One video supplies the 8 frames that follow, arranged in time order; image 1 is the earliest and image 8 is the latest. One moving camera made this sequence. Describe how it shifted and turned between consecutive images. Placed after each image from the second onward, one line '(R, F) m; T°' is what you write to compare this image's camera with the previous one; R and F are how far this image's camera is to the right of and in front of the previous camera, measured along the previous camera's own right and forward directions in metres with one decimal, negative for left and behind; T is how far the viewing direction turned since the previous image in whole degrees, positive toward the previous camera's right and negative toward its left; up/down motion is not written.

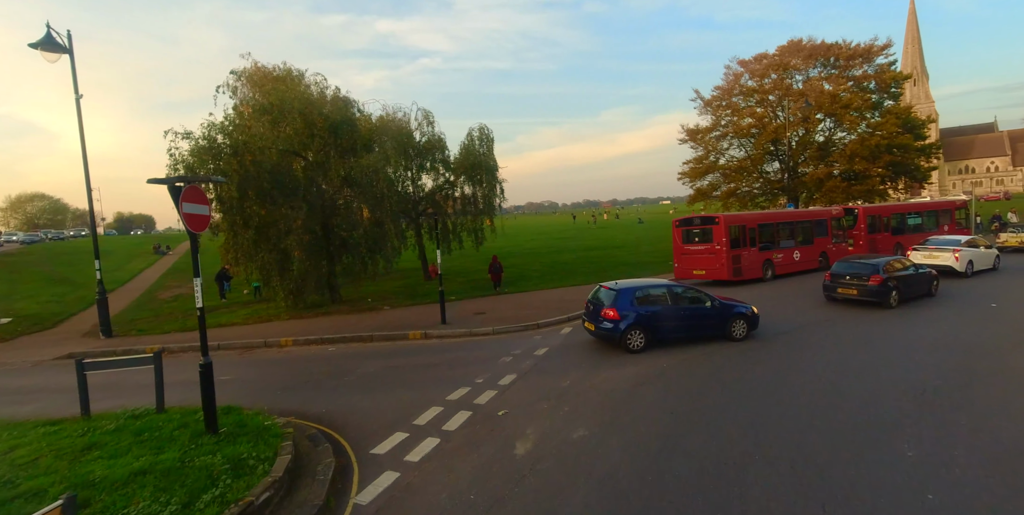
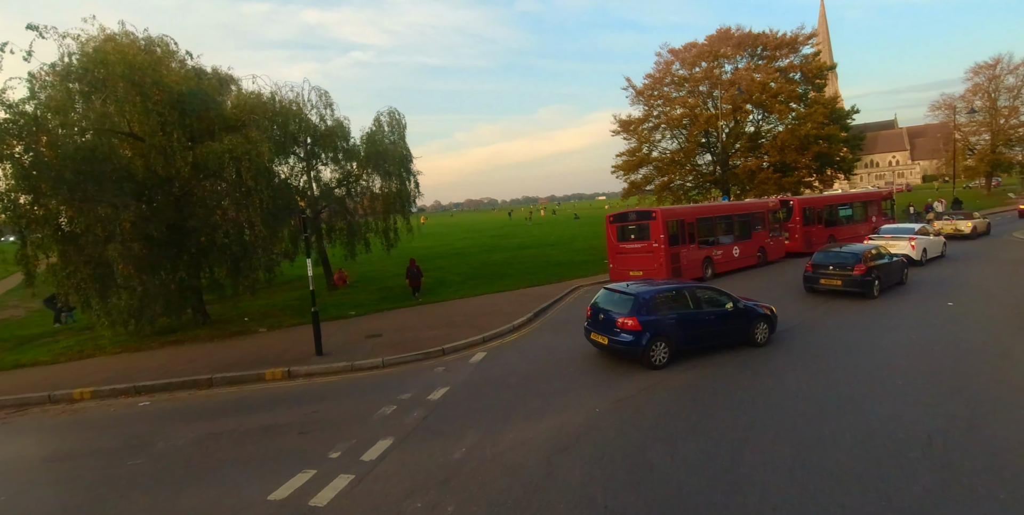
(+0.9, +2.7) m; +7°
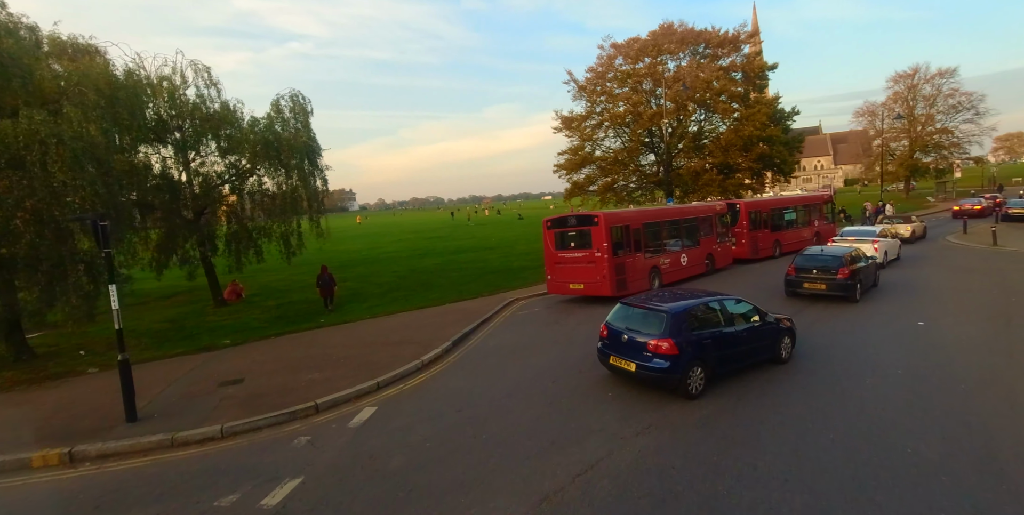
(+0.7, +2.5) m; +6°
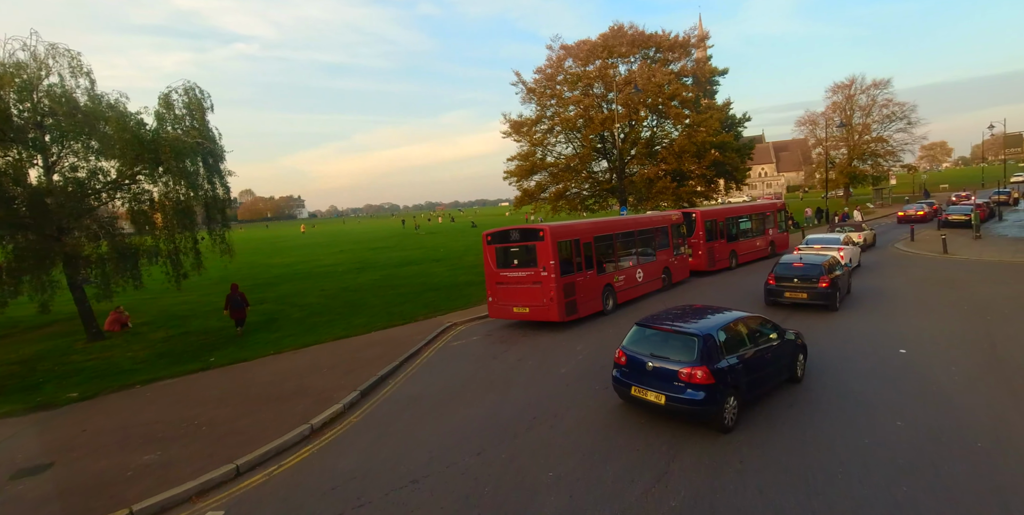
(+0.6, +2.0) m; +5°
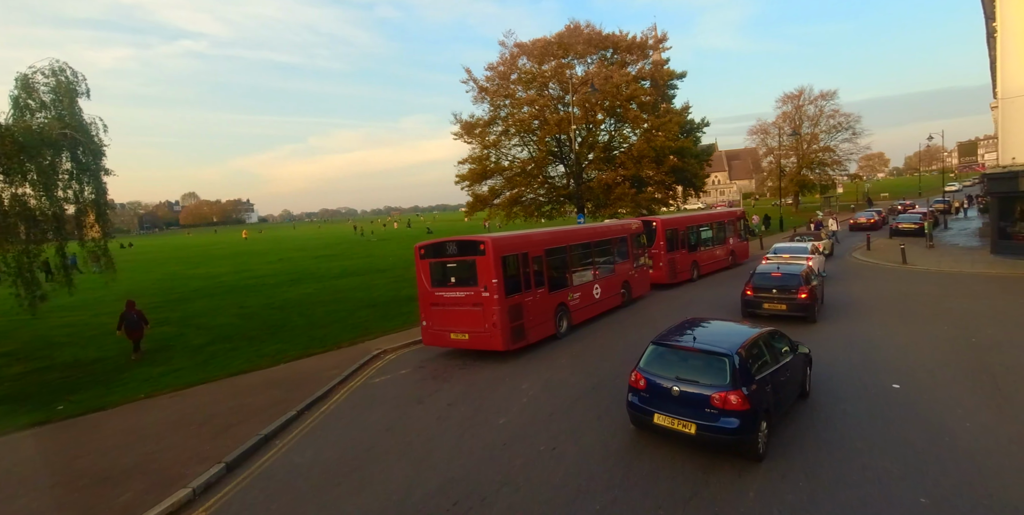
(+0.5, +1.9) m; +4°
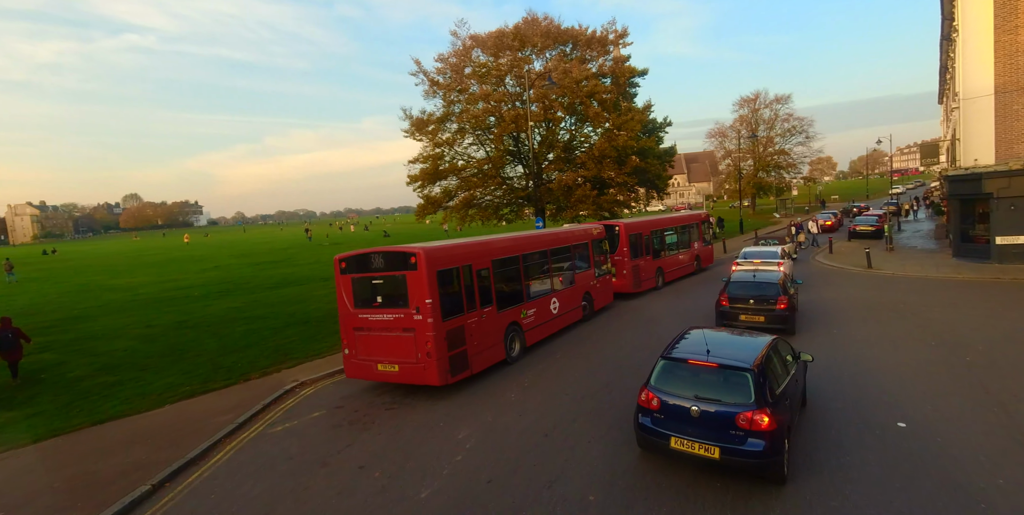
(+0.4, +1.8) m; +4°
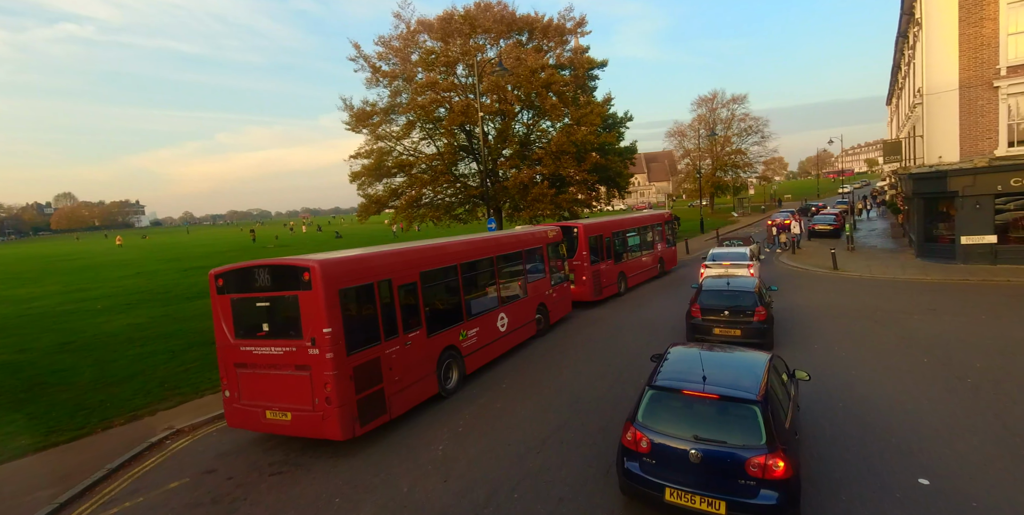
(+0.5, +1.9) m; +4°
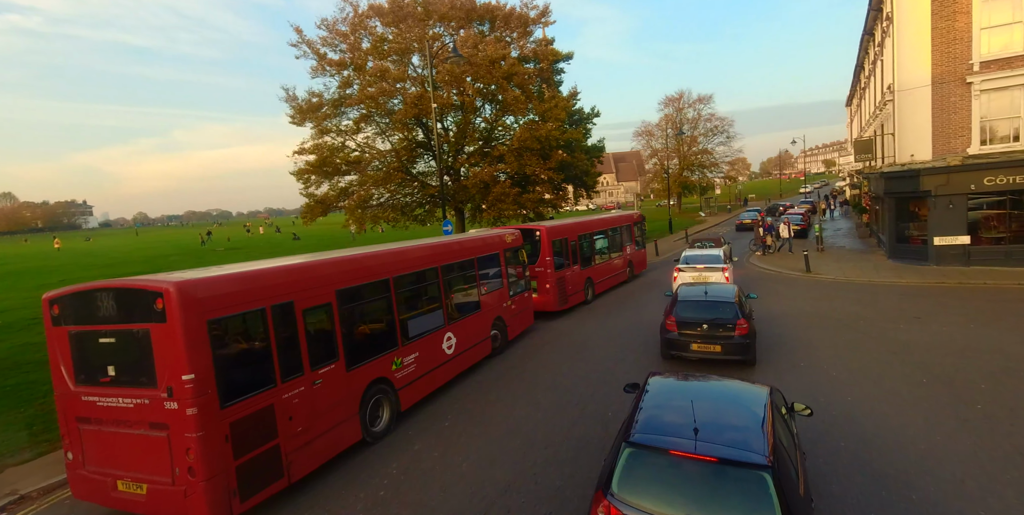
(+0.4, +1.5) m; +3°
